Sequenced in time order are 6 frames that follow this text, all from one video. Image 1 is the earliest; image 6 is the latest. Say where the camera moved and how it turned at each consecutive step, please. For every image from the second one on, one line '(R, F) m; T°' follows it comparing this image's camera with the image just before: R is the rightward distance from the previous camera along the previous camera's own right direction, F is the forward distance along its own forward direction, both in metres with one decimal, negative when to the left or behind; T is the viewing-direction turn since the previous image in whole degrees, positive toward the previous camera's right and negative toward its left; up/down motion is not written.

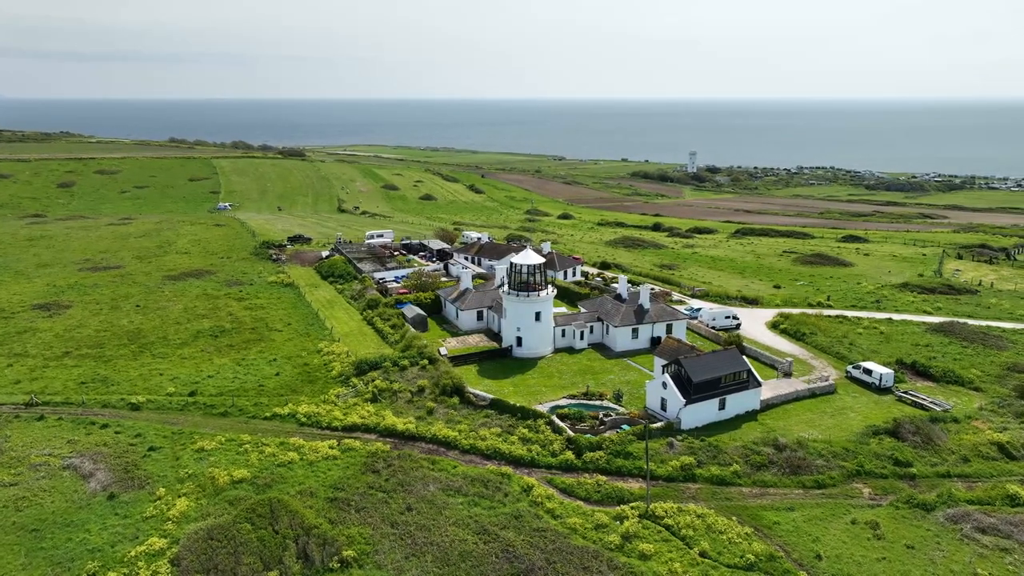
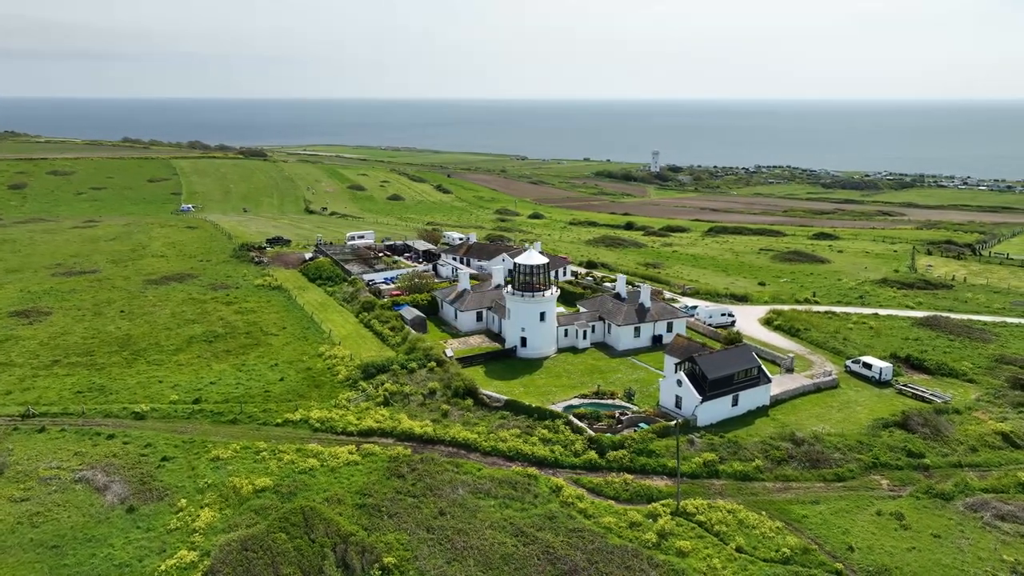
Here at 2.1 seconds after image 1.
(-2.8, +0.2) m; +3°
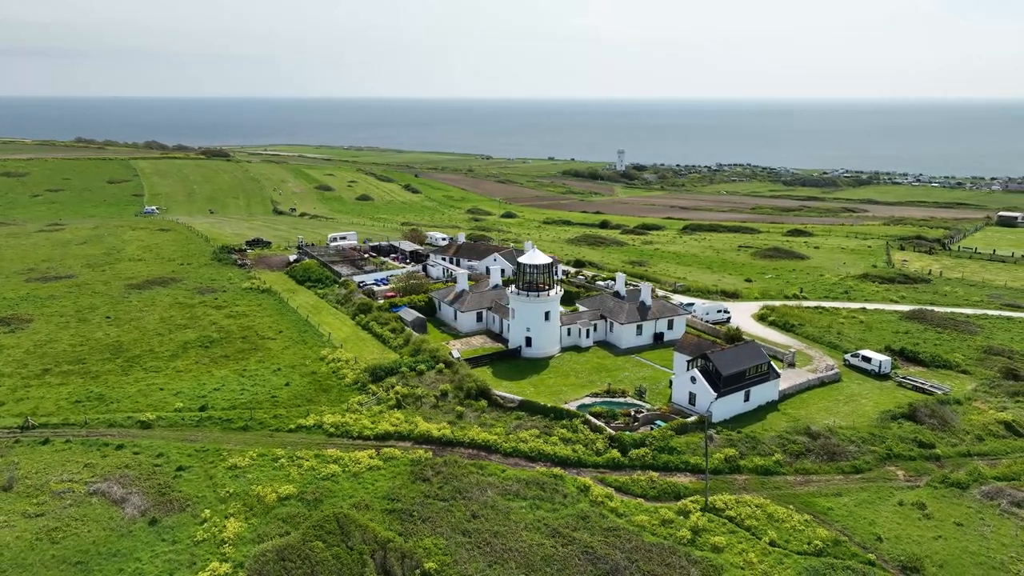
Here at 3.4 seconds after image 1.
(-2.7, +0.2) m; +3°
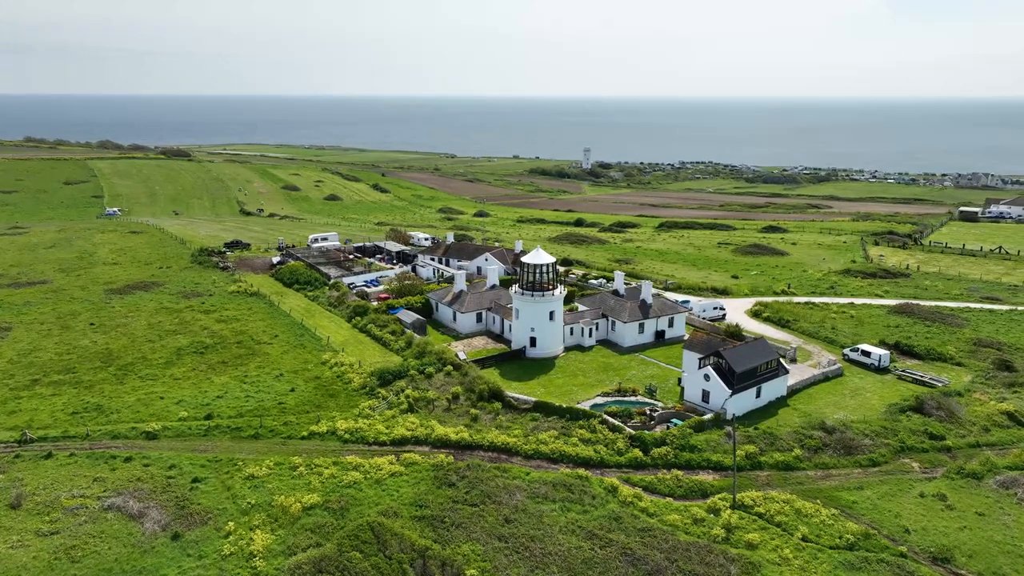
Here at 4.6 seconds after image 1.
(-2.7, +0.4) m; +3°
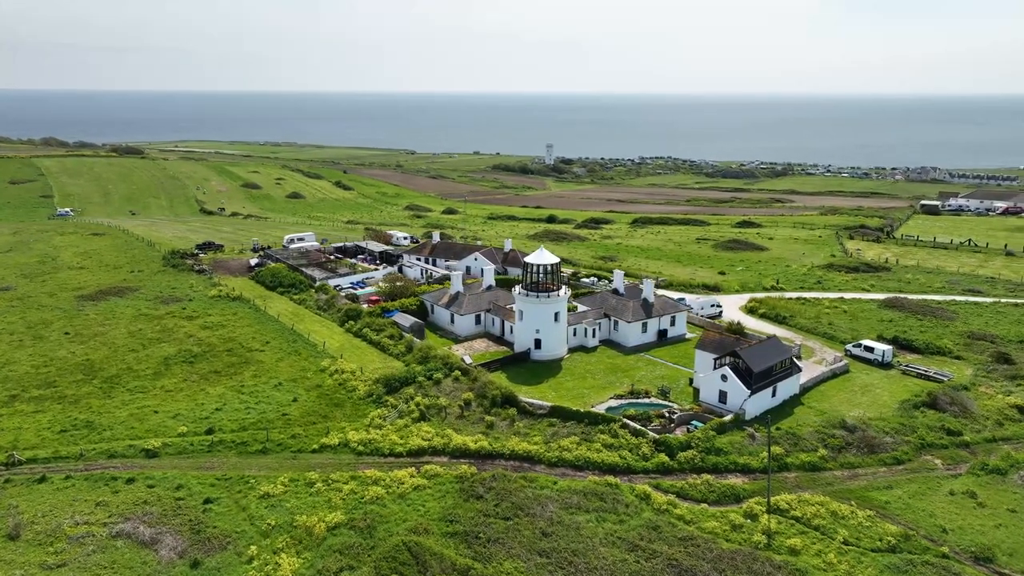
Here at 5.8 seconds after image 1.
(-2.9, +1.2) m; +3°
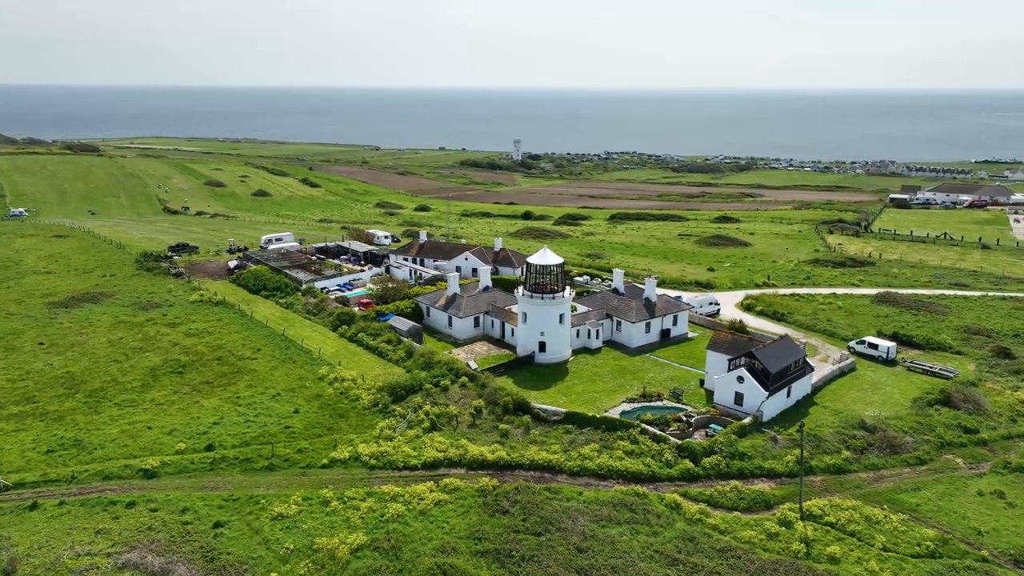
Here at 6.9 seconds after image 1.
(-2.4, +1.3) m; +3°
